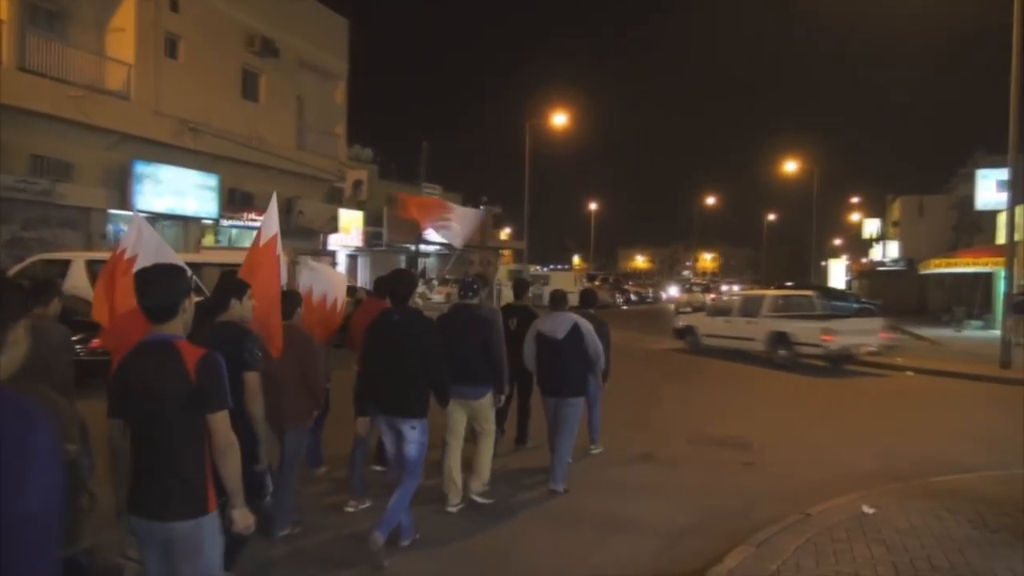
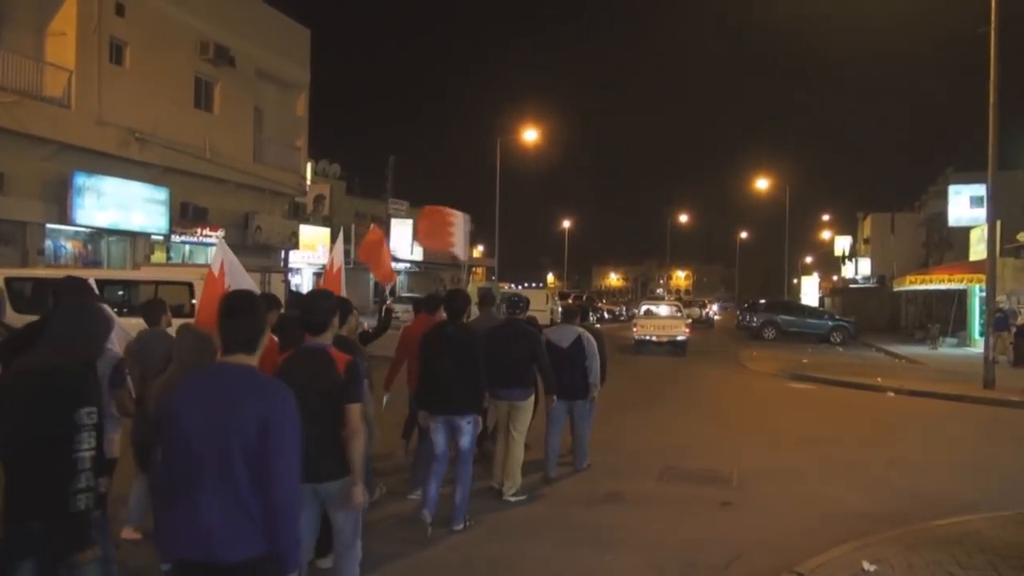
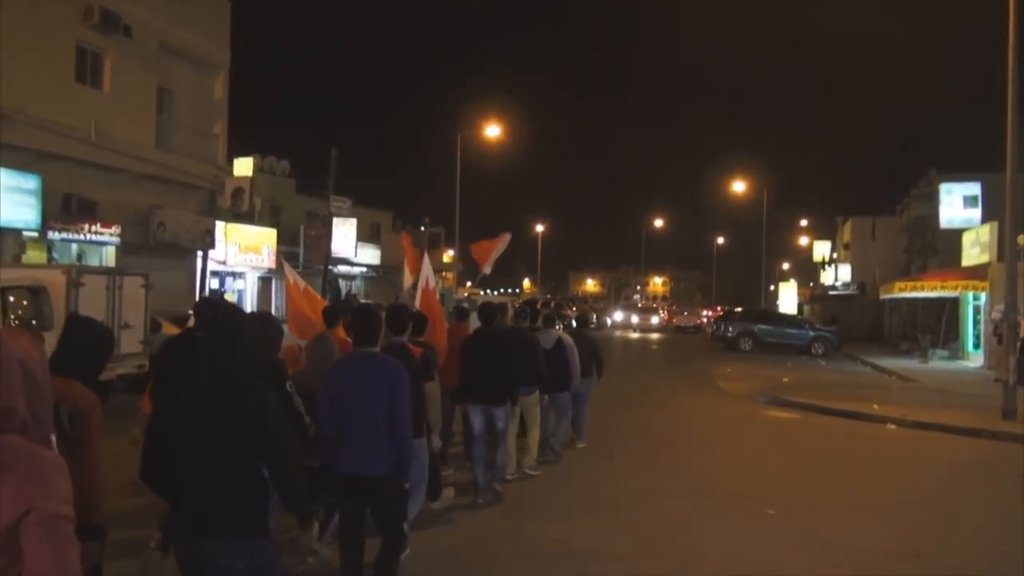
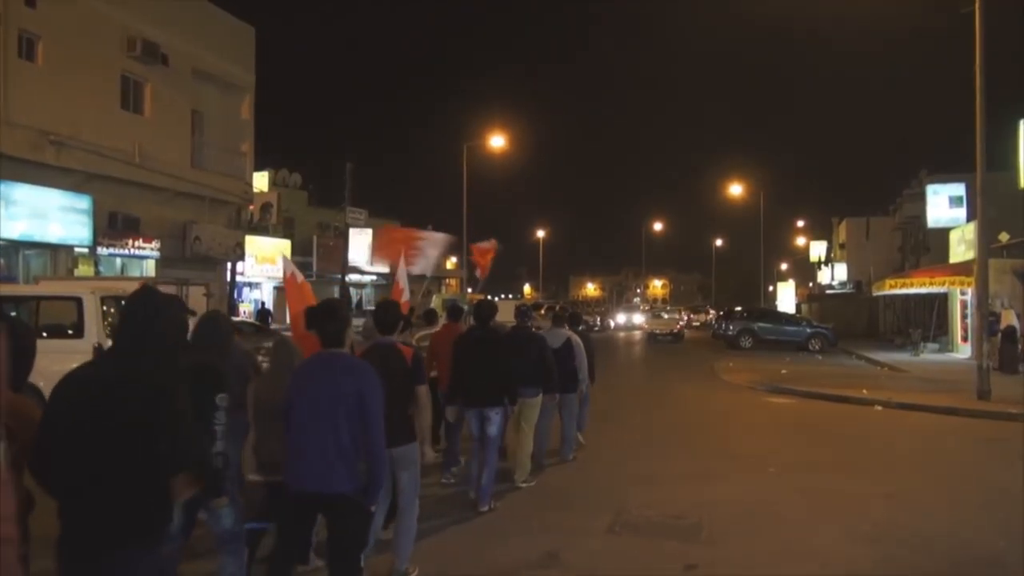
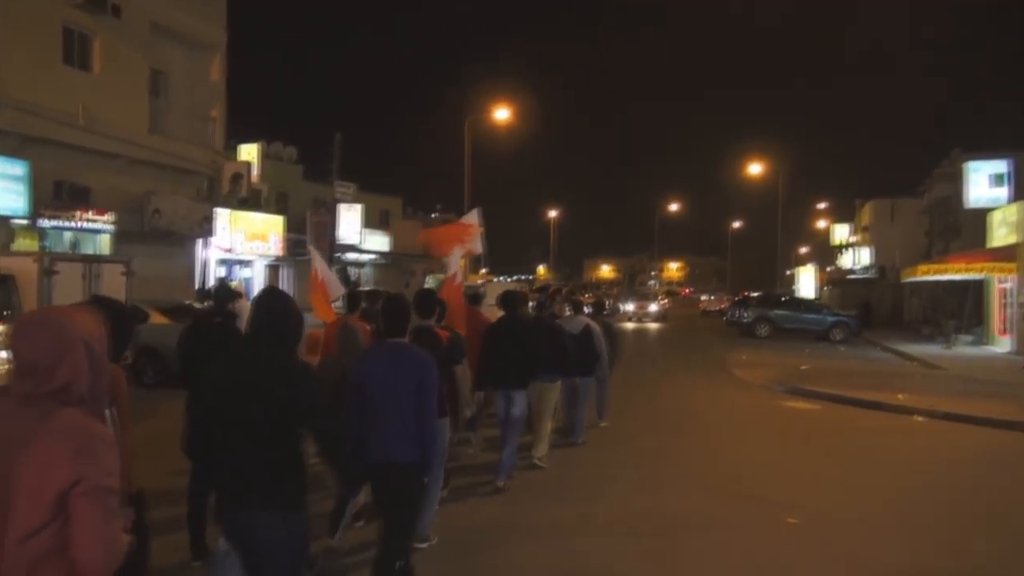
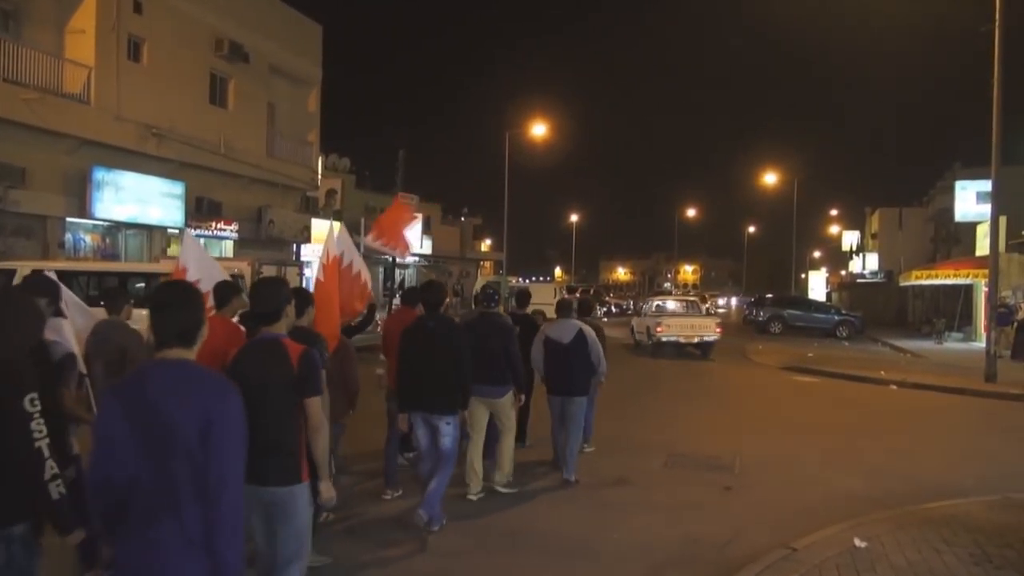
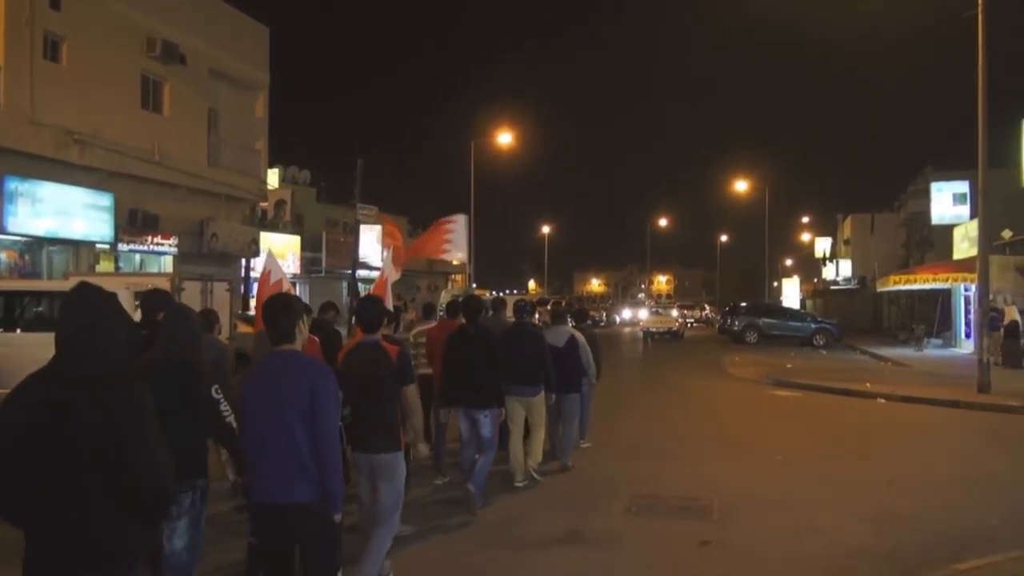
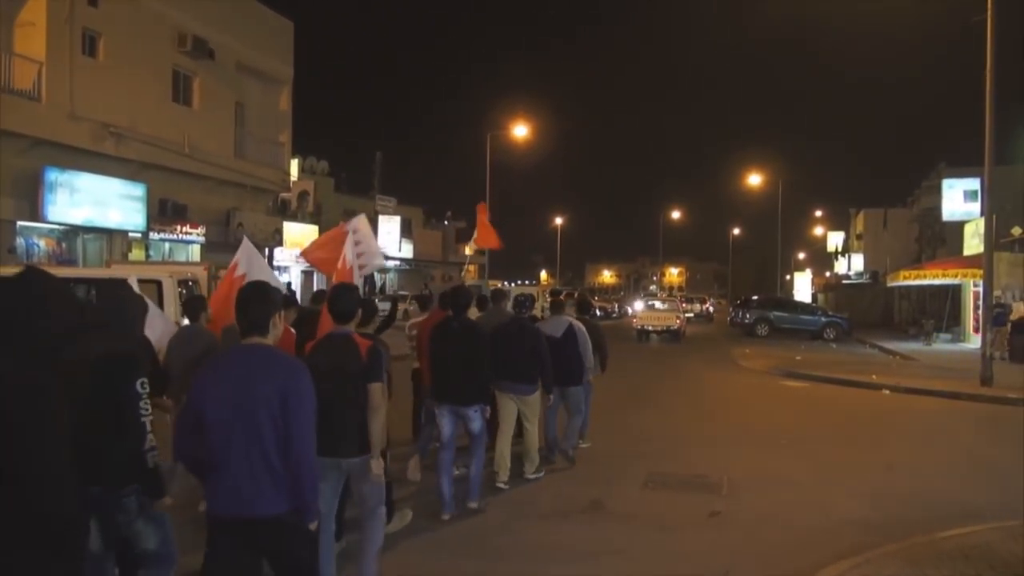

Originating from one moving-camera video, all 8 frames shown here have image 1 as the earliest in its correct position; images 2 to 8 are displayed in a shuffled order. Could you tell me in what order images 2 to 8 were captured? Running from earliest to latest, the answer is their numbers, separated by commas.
6, 2, 8, 7, 4, 3, 5
